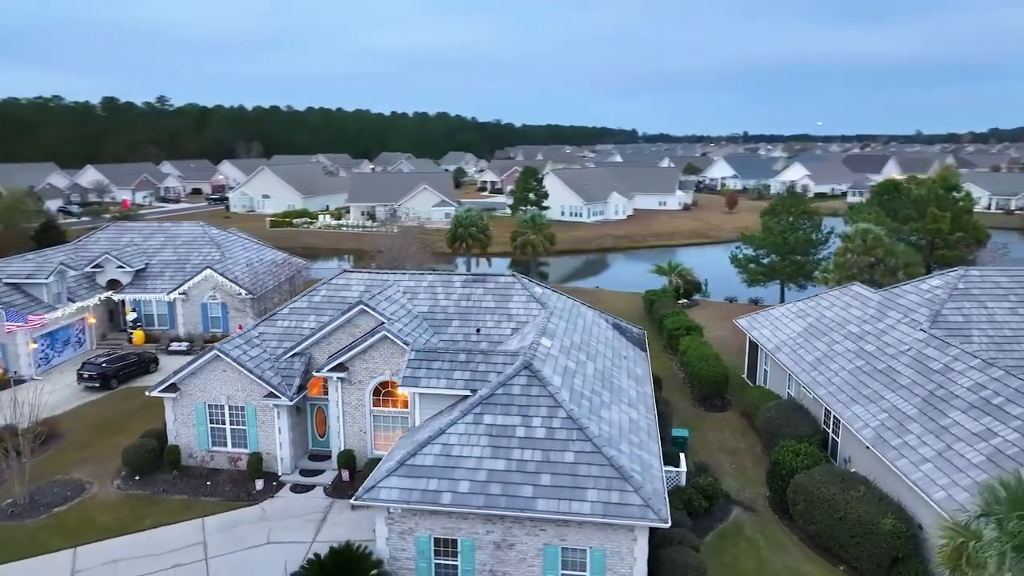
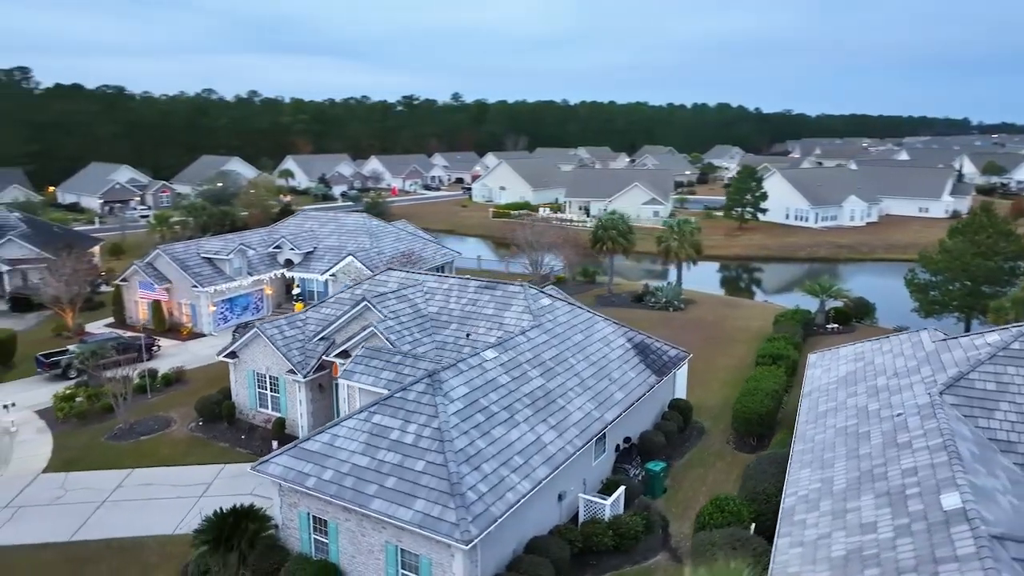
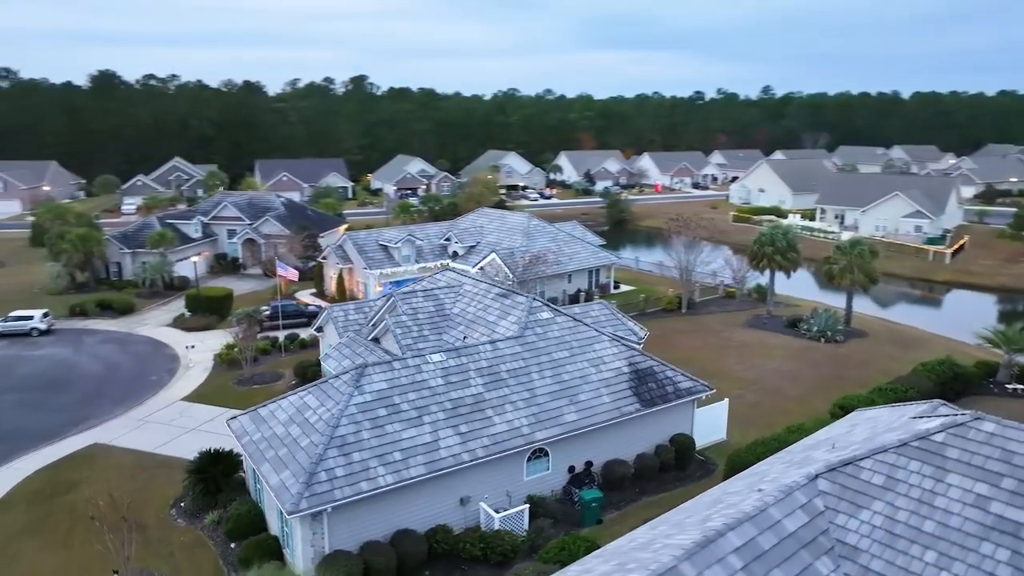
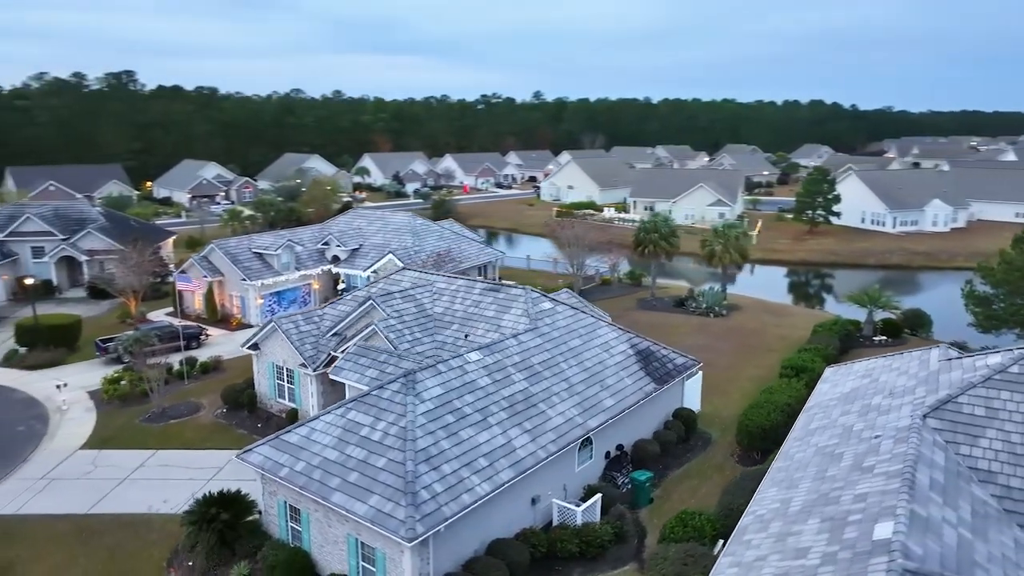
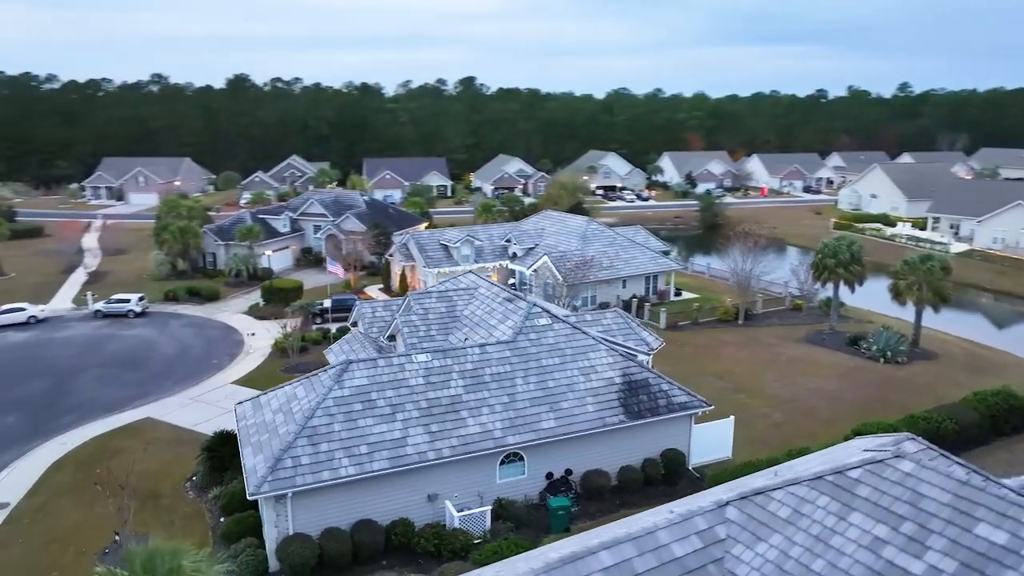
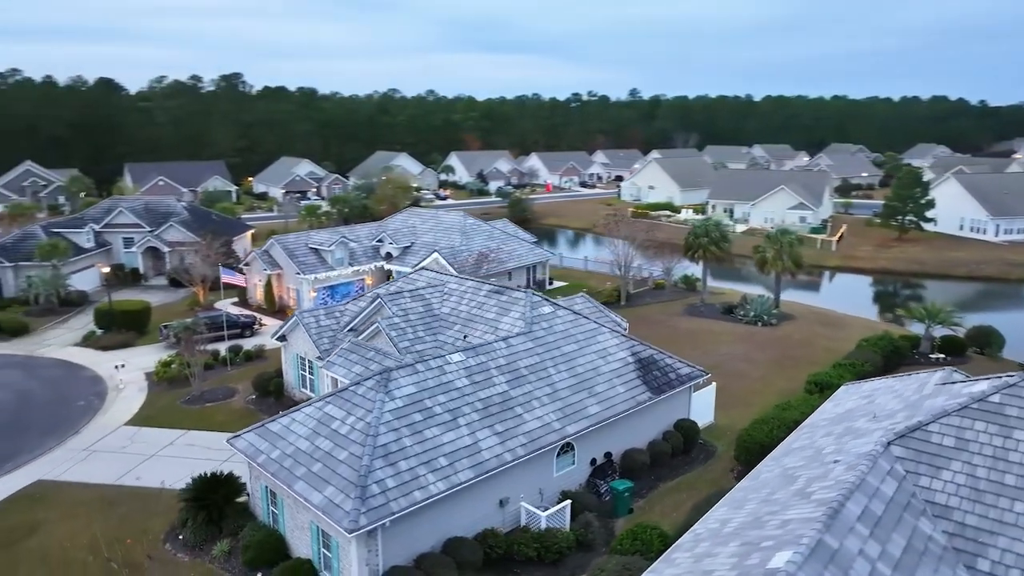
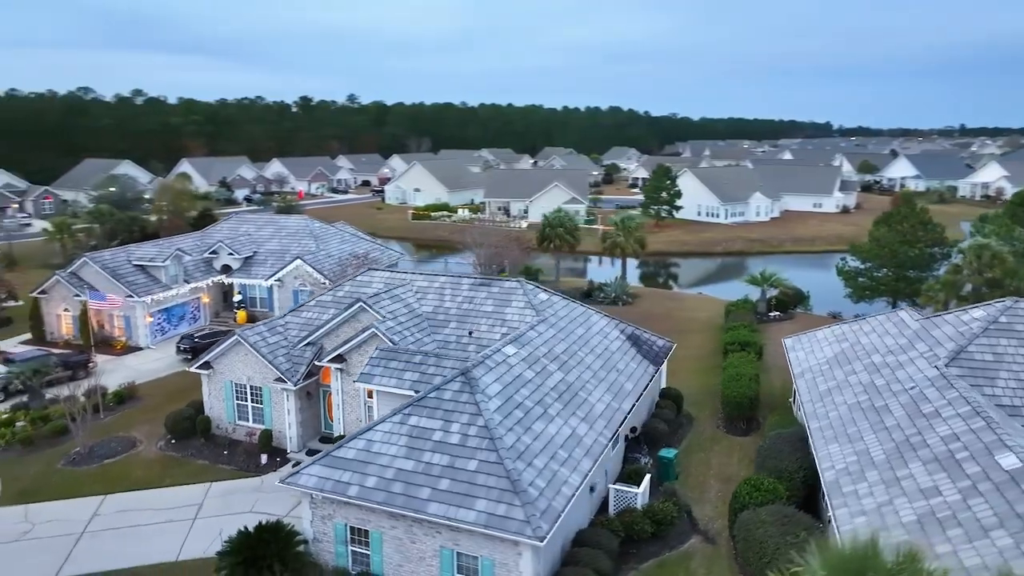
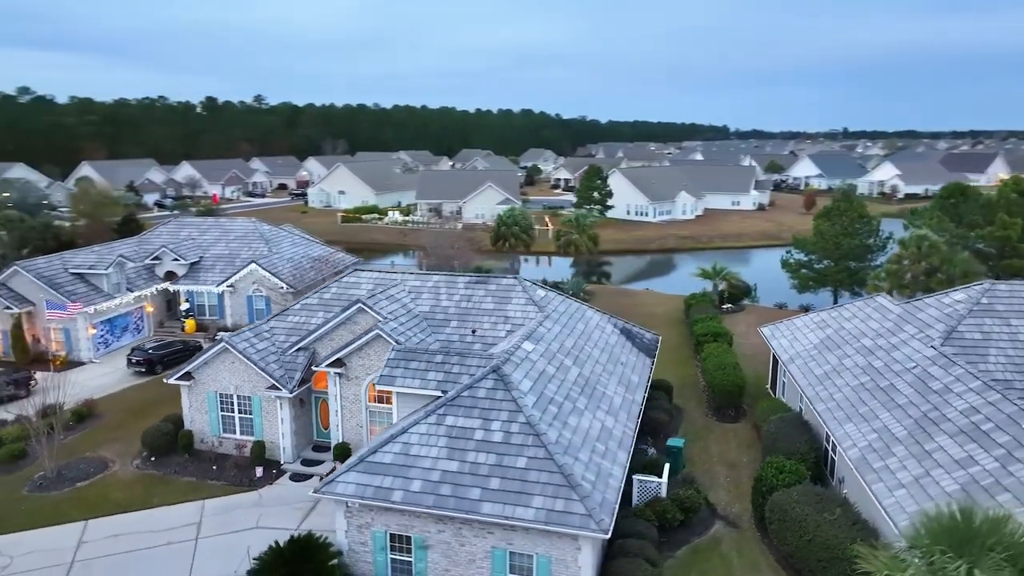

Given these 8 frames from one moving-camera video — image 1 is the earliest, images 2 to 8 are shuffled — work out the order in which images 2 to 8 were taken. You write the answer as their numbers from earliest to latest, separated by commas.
8, 7, 2, 4, 6, 3, 5
